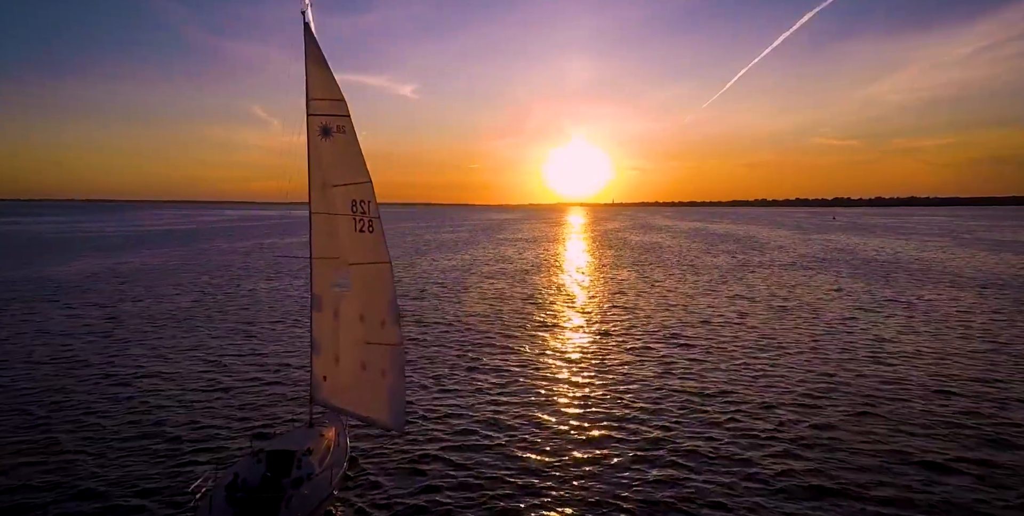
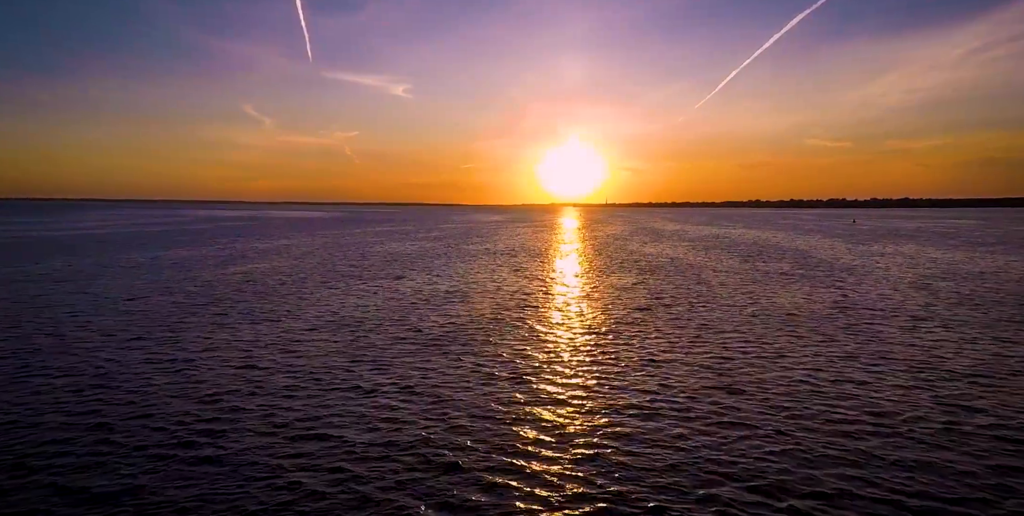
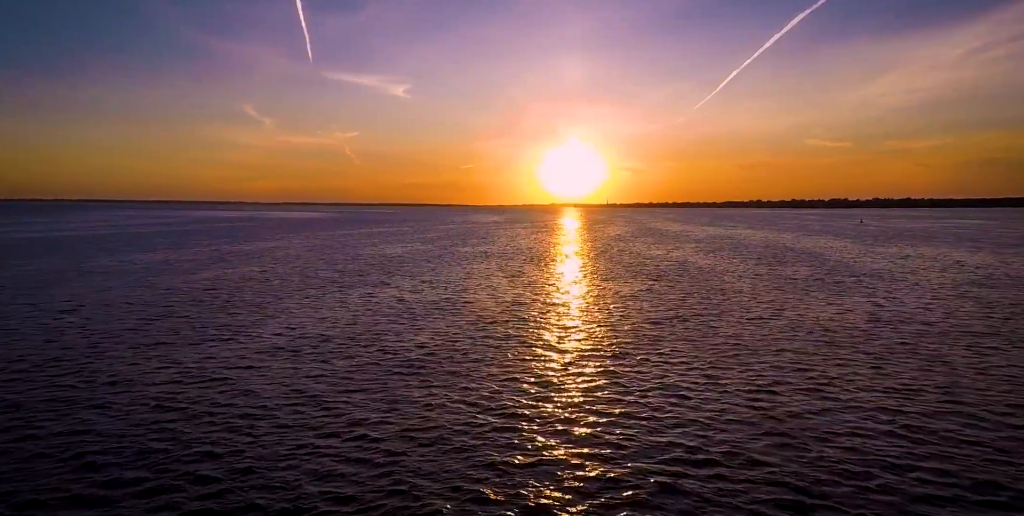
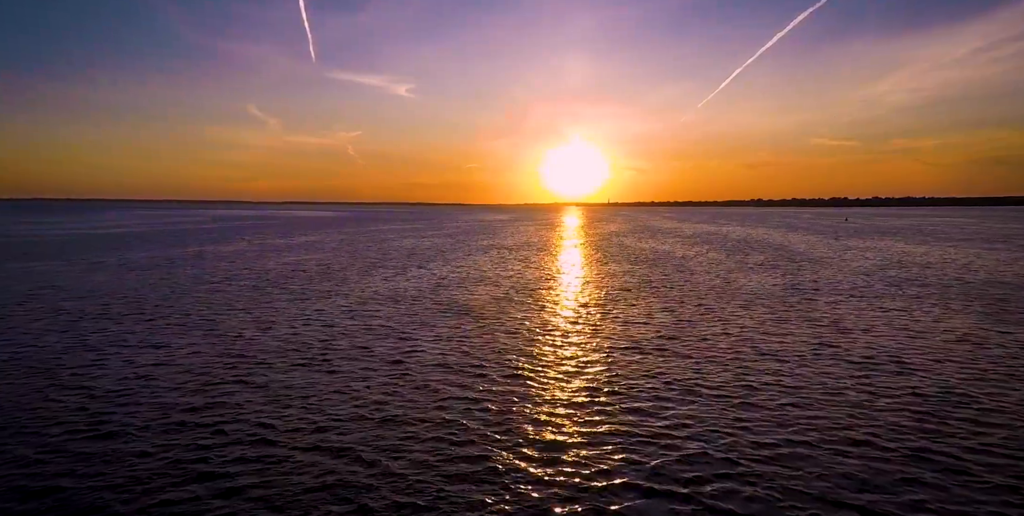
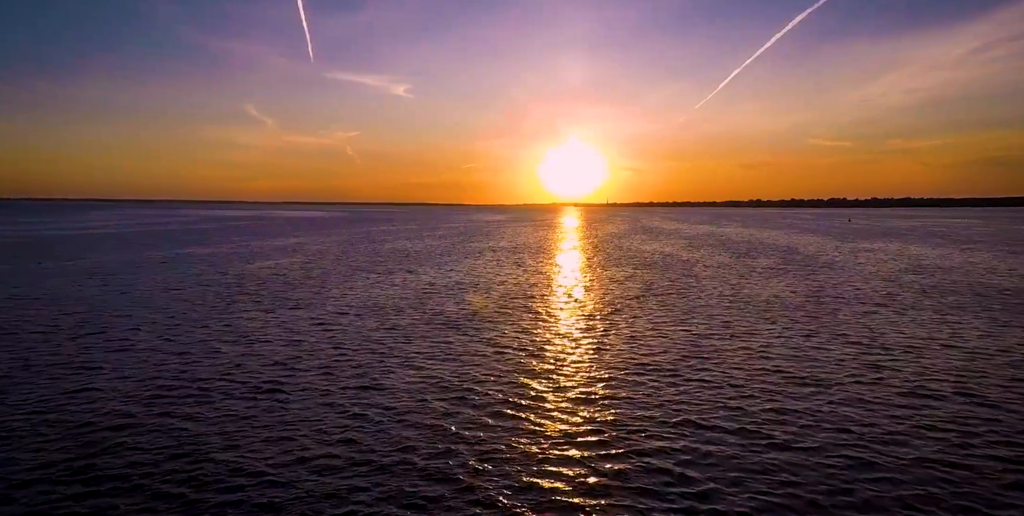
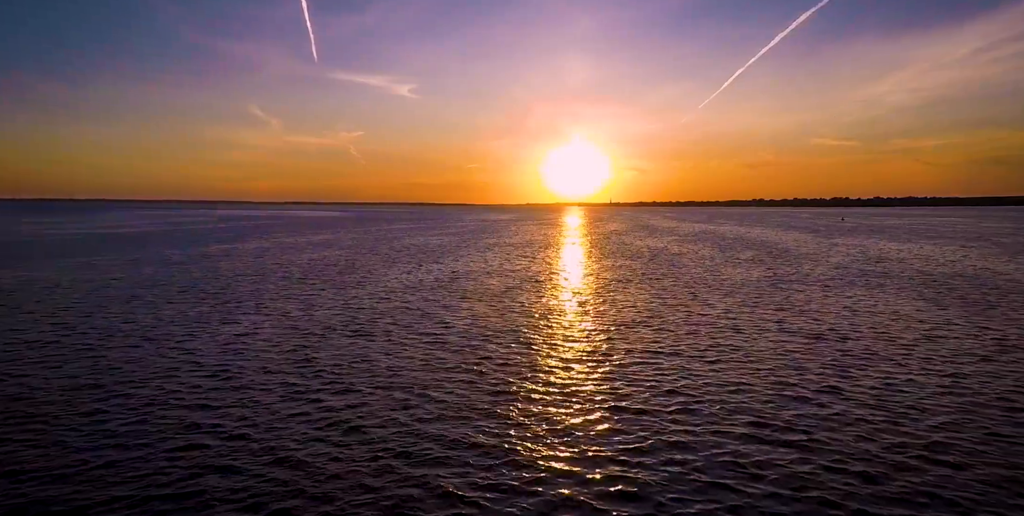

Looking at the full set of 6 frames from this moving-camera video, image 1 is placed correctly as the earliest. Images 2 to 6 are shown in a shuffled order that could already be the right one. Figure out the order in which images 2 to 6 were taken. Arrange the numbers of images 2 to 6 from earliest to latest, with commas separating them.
6, 4, 5, 2, 3
